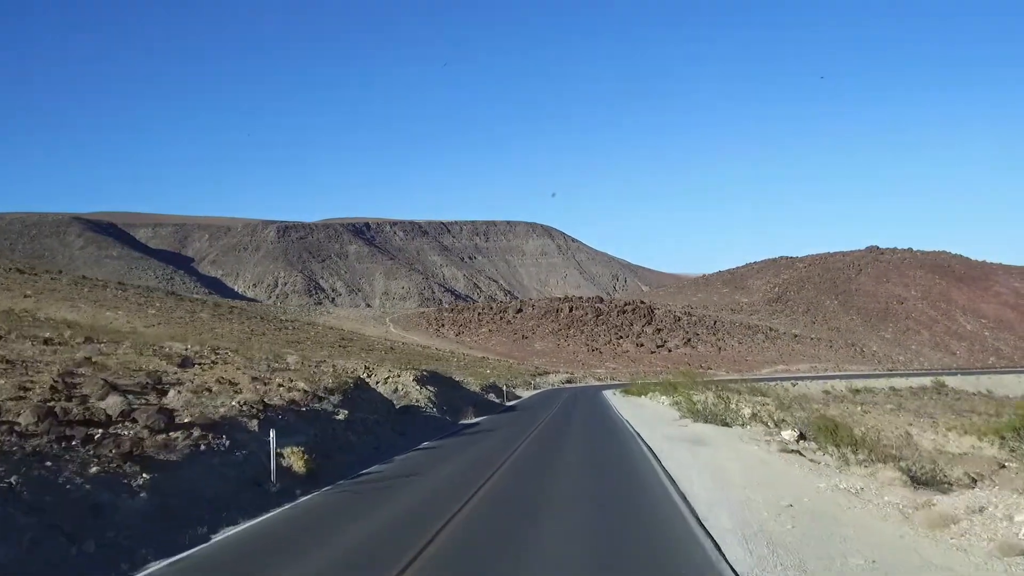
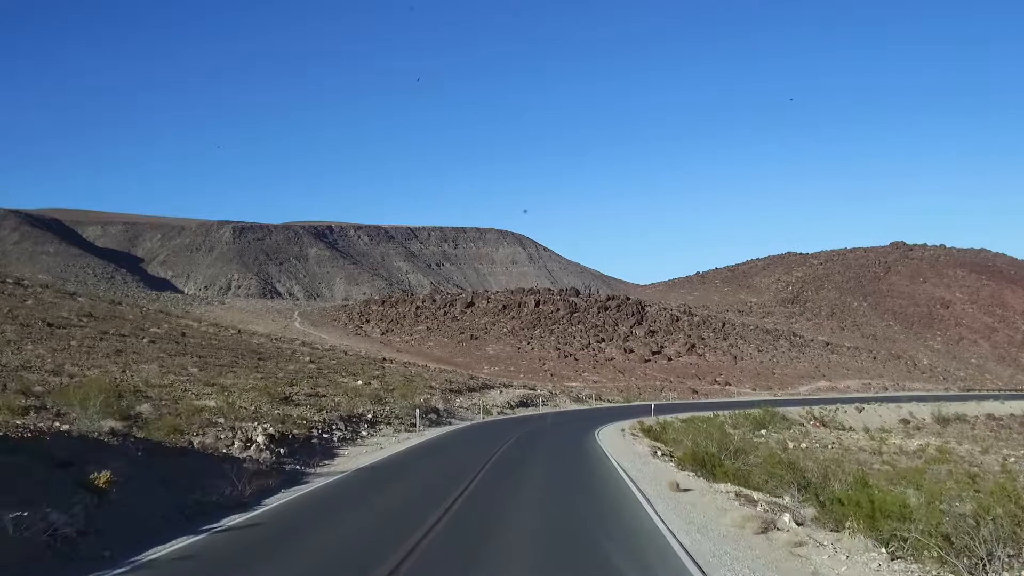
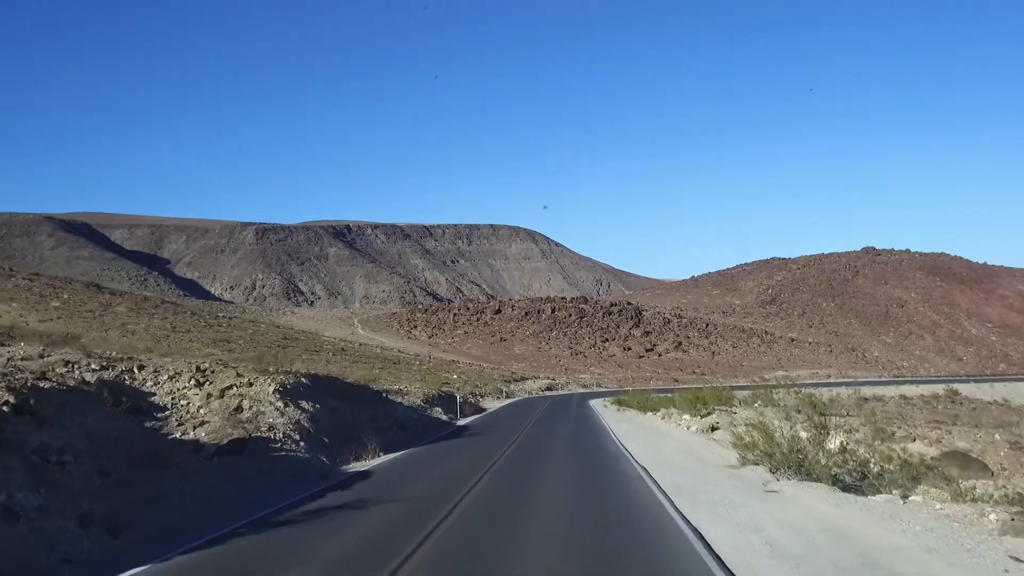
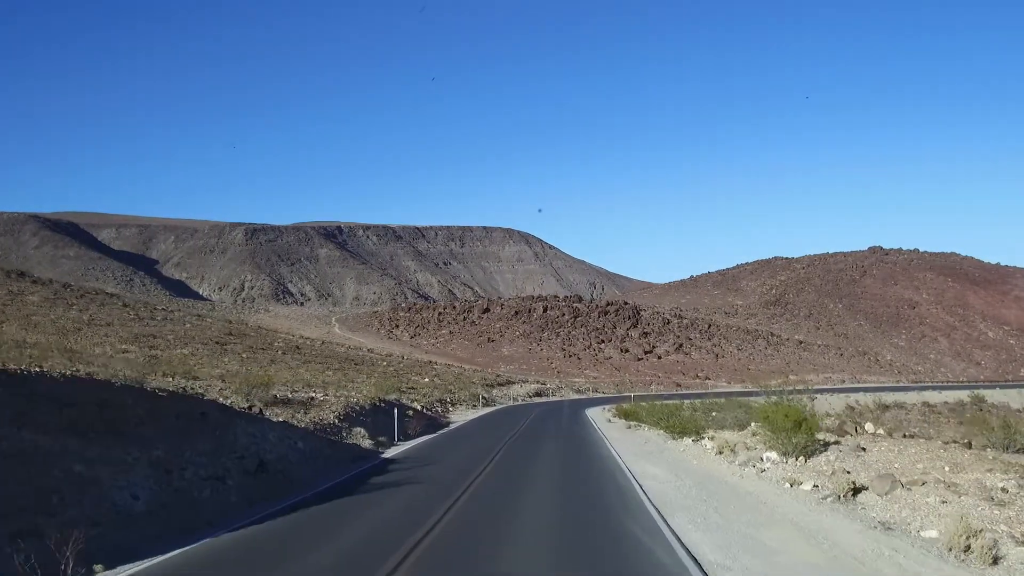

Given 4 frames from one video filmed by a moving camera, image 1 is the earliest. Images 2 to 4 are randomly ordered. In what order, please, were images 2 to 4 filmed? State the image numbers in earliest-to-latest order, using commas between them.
3, 4, 2
